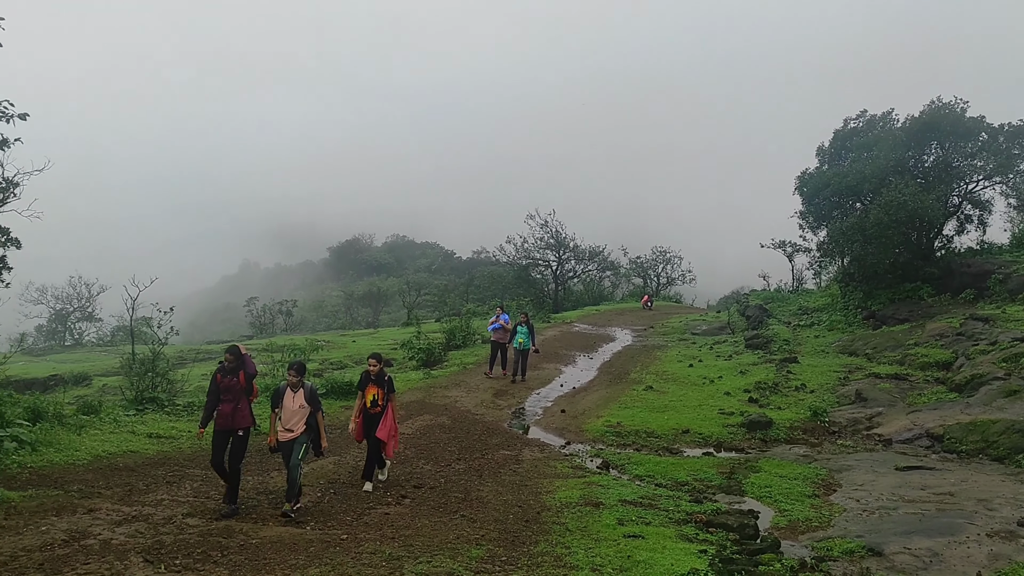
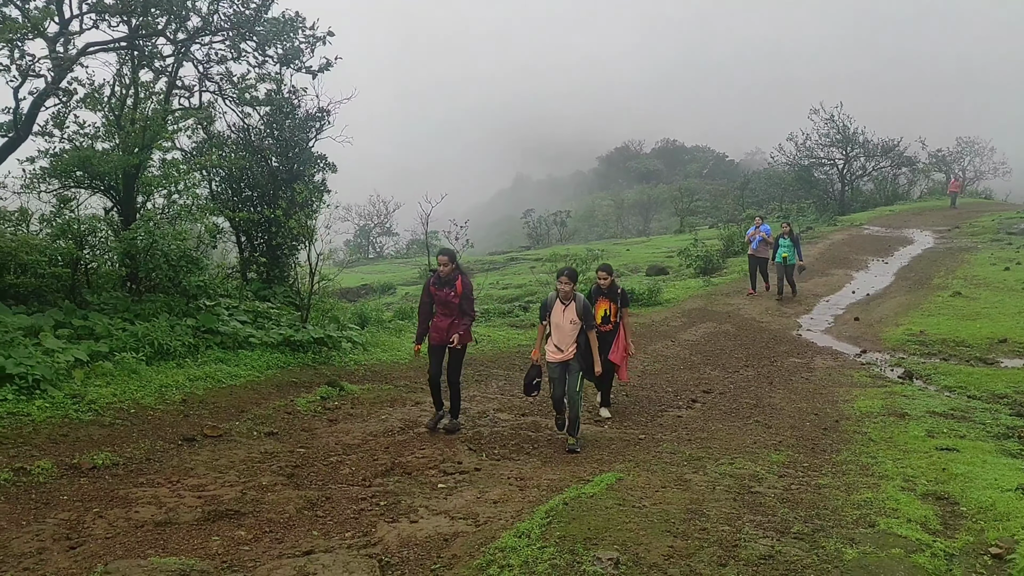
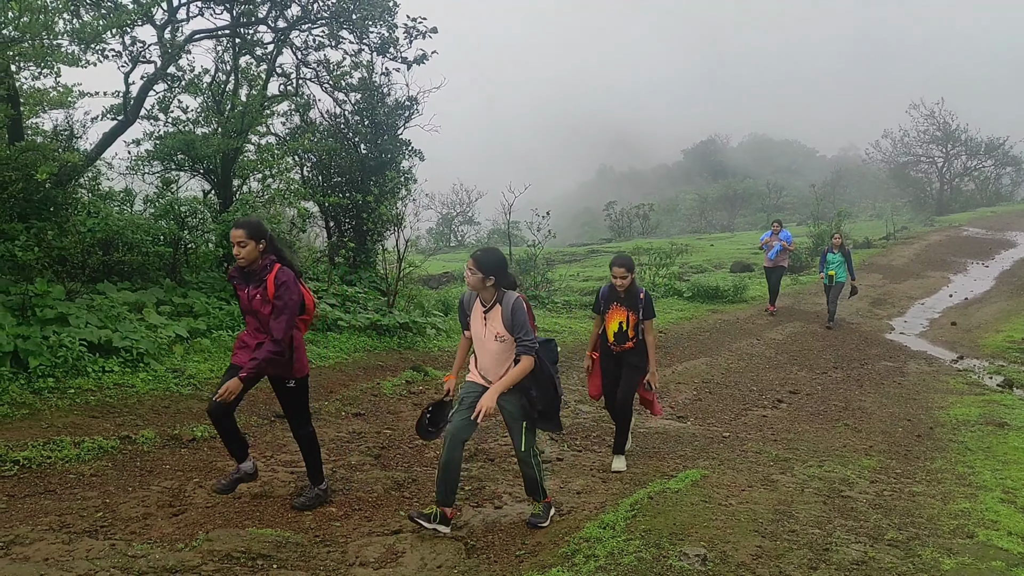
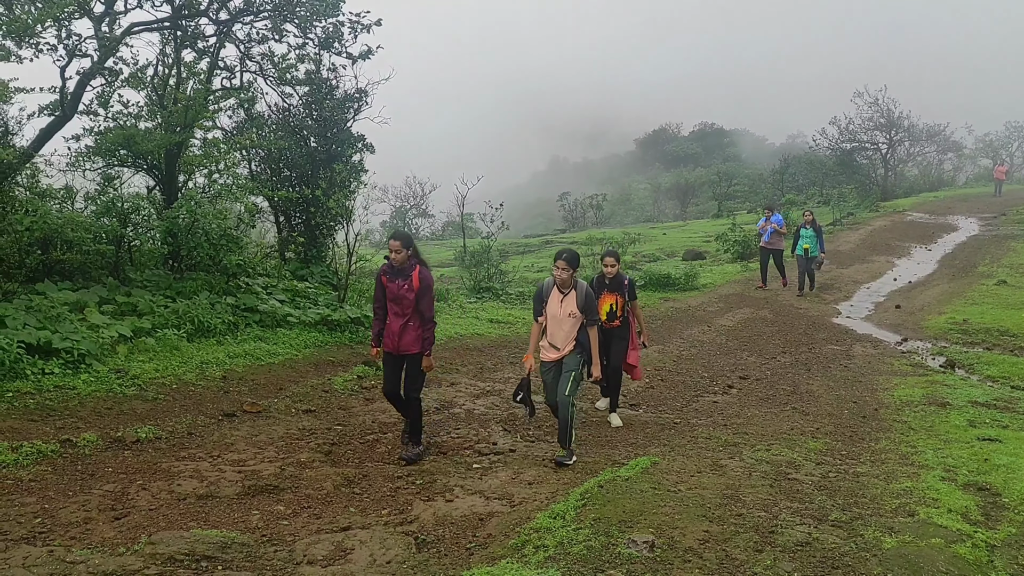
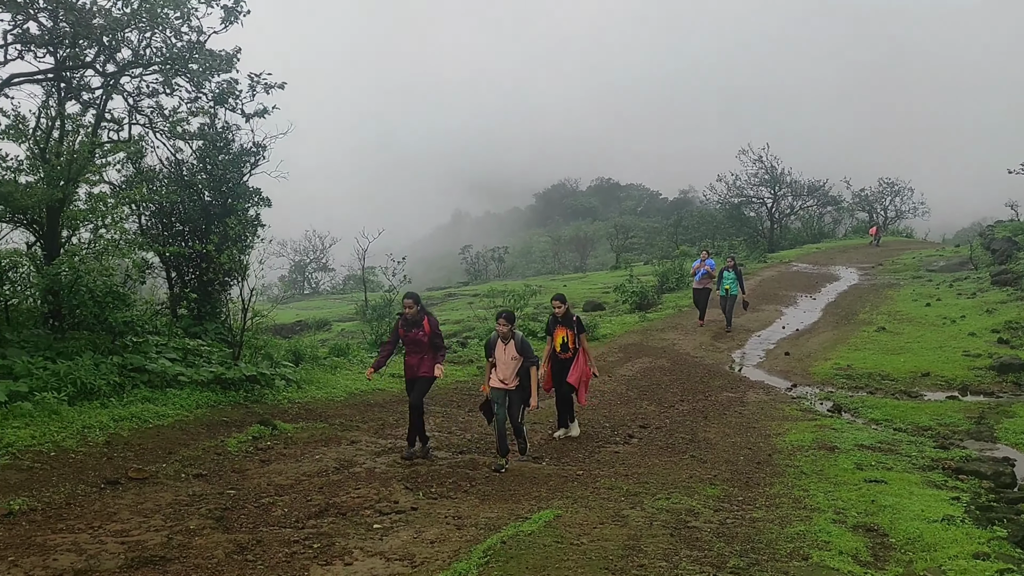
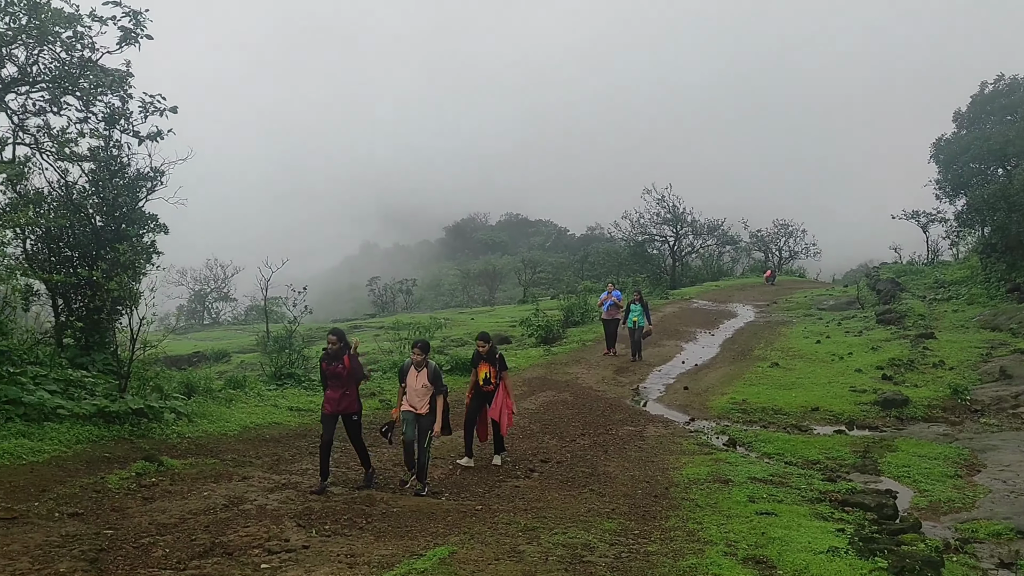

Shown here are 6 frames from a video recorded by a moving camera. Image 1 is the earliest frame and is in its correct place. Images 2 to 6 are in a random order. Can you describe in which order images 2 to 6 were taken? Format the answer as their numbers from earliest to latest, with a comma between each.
6, 5, 2, 4, 3
